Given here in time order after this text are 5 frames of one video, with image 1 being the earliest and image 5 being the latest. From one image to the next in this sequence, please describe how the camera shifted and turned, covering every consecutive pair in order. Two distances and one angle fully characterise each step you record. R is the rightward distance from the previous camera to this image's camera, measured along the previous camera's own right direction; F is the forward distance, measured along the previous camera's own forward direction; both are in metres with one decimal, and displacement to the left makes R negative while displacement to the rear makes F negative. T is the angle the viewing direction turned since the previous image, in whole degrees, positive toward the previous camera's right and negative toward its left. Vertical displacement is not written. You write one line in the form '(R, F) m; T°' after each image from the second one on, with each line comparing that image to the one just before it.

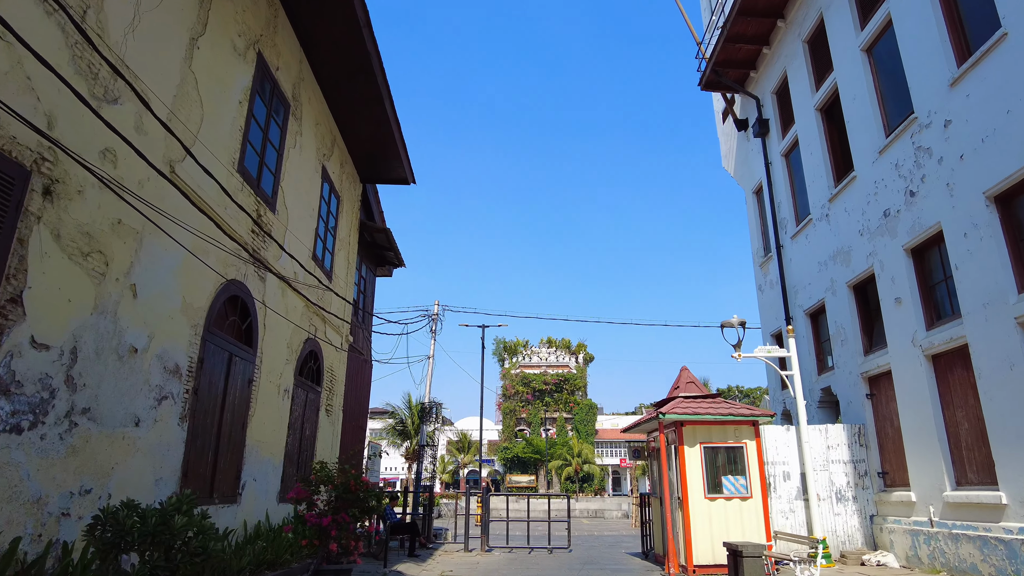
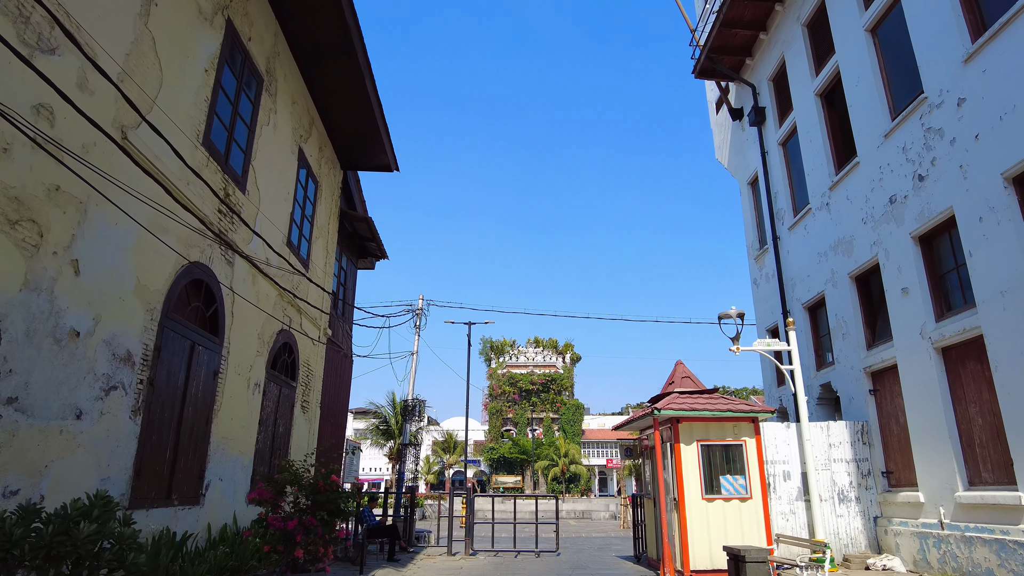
(0.0, +0.6) m; +1°
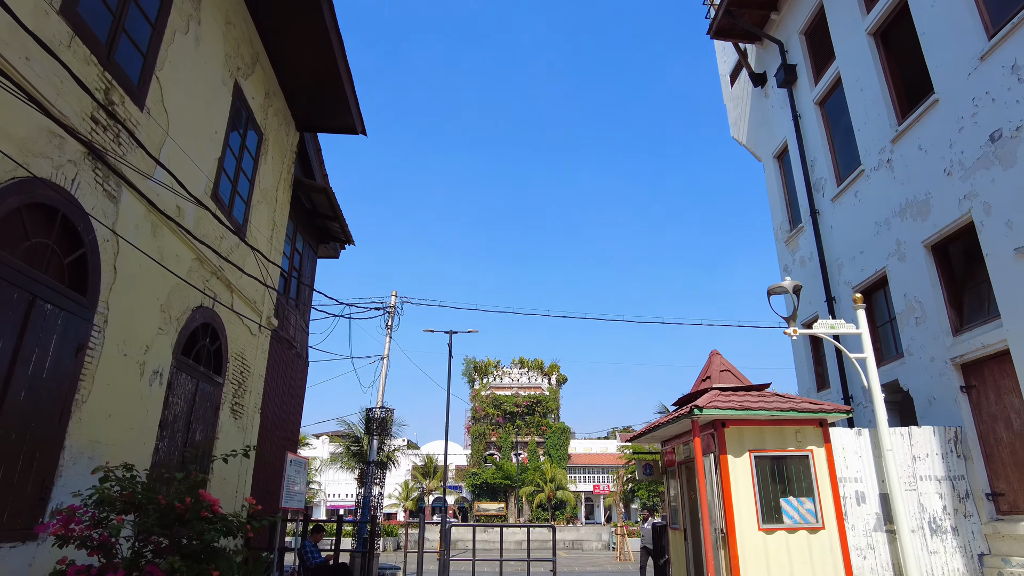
(-0.1, +2.3) m; +1°
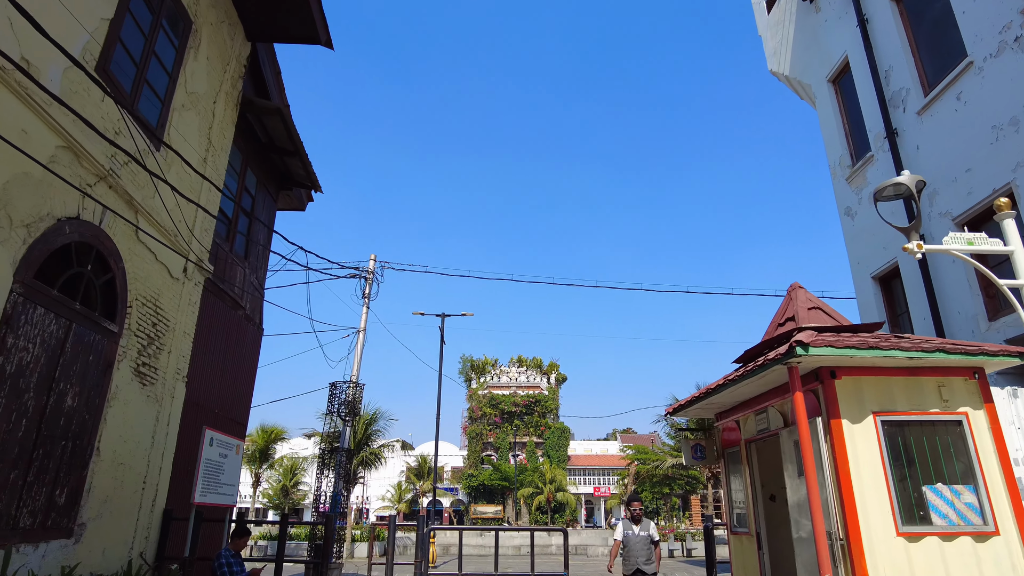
(0.0, +2.3) m; 0°
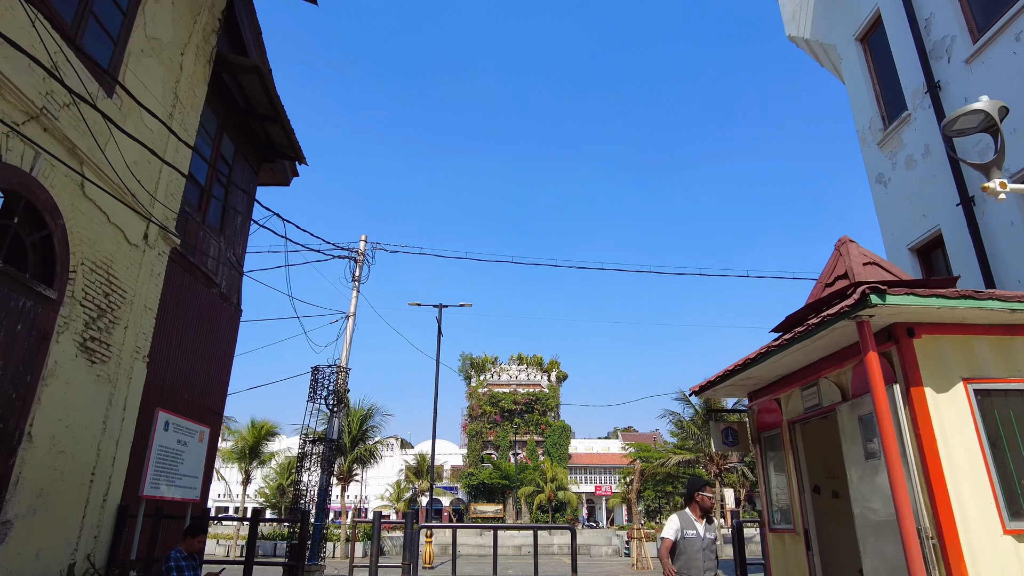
(0.0, +0.9) m; 0°
